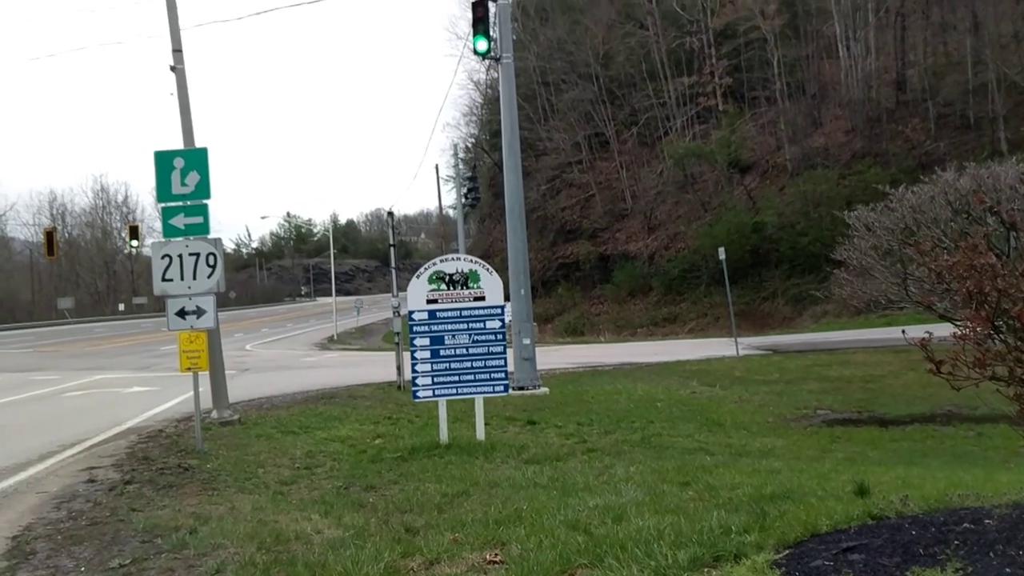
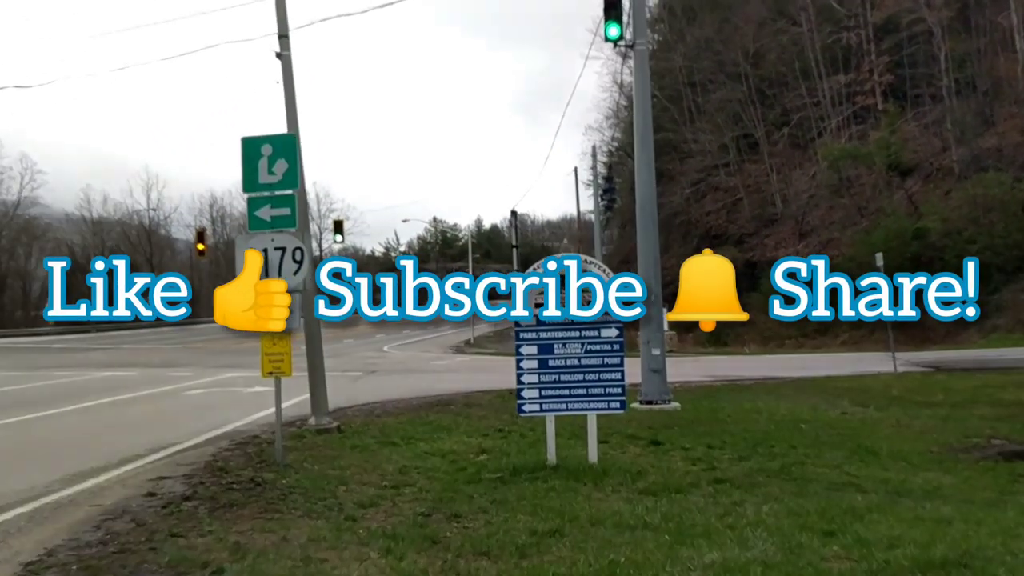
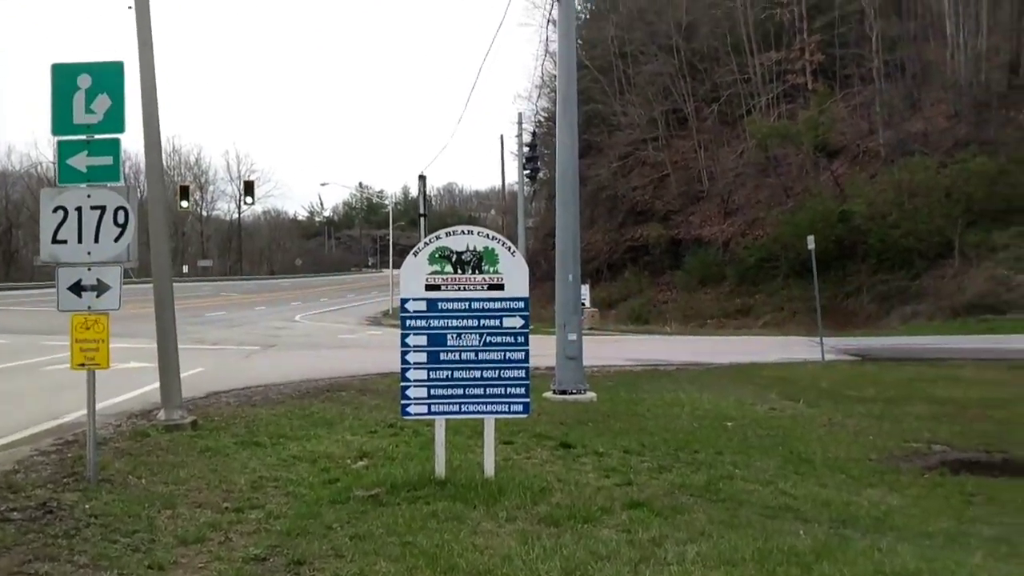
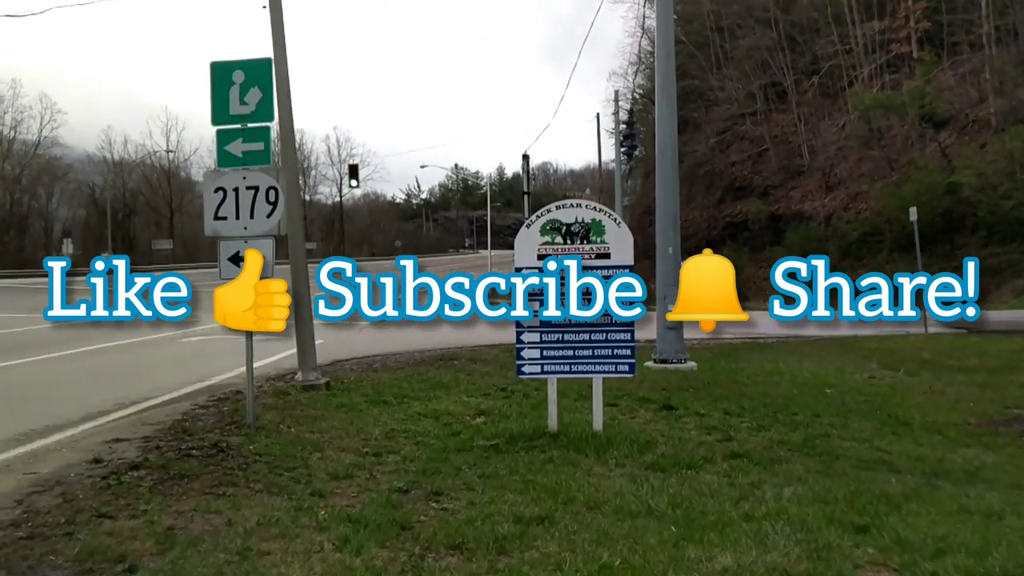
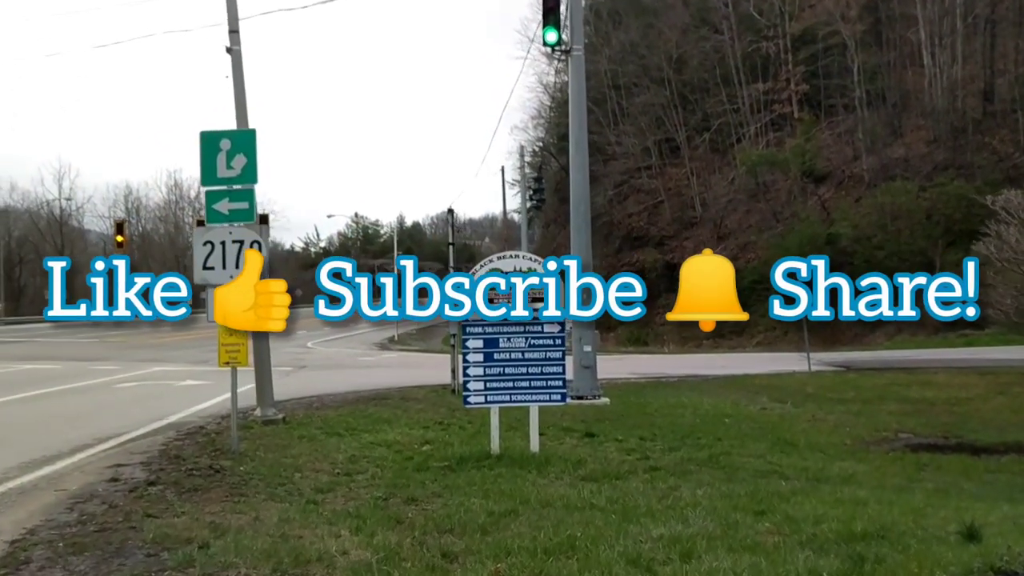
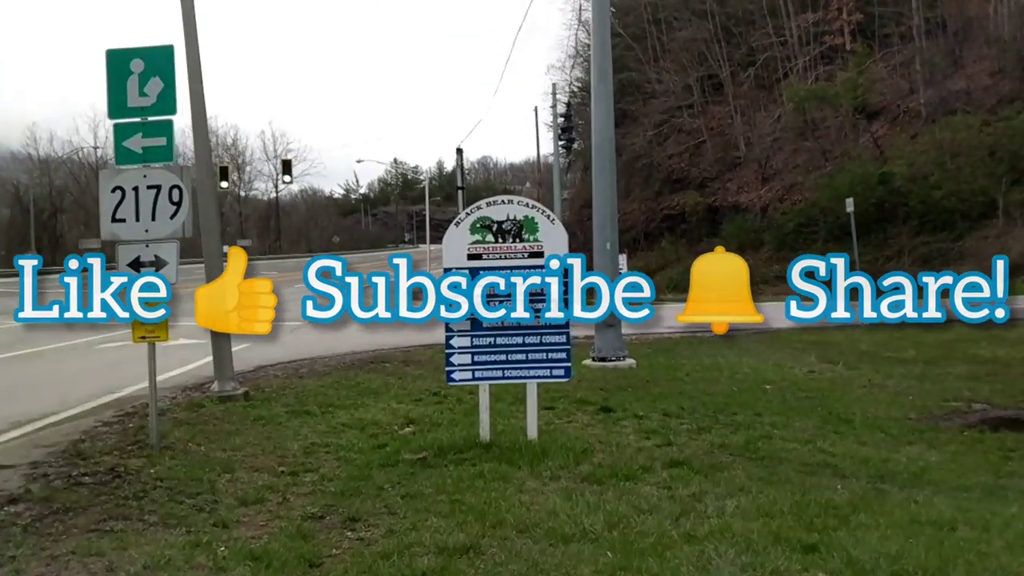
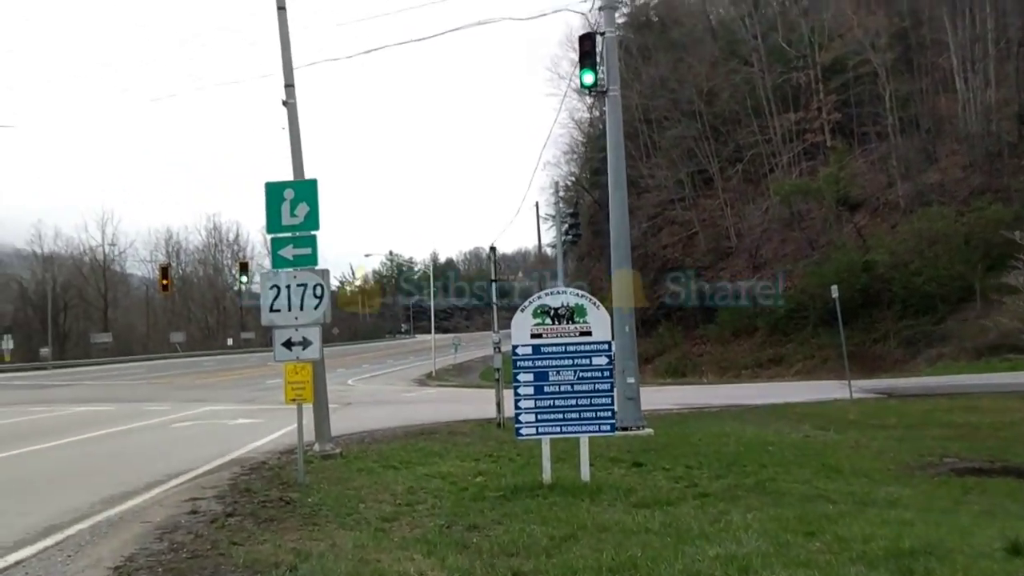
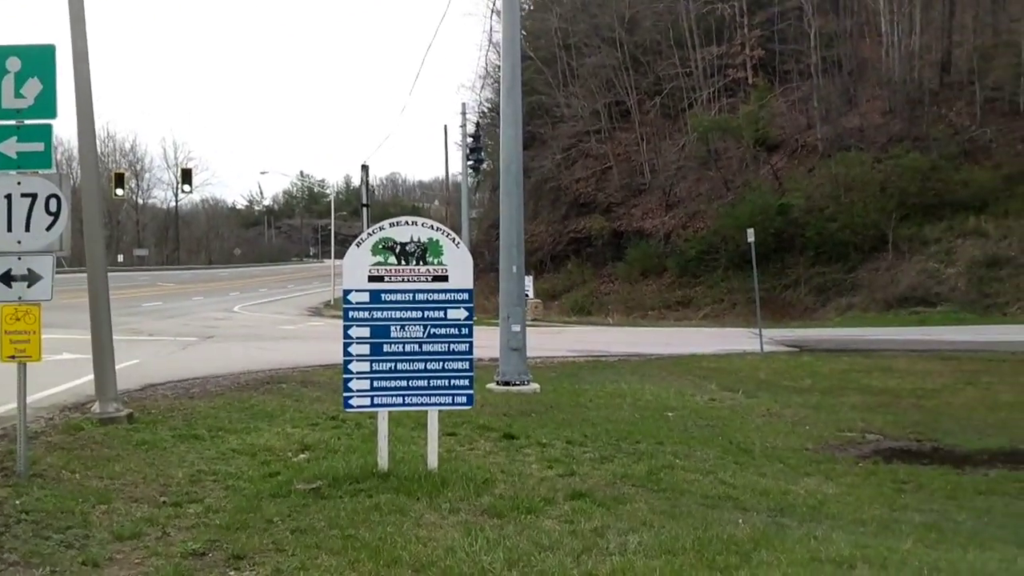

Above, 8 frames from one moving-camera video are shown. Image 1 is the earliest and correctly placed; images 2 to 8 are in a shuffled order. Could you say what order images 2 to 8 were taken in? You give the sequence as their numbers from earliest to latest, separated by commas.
7, 5, 2, 4, 6, 3, 8
